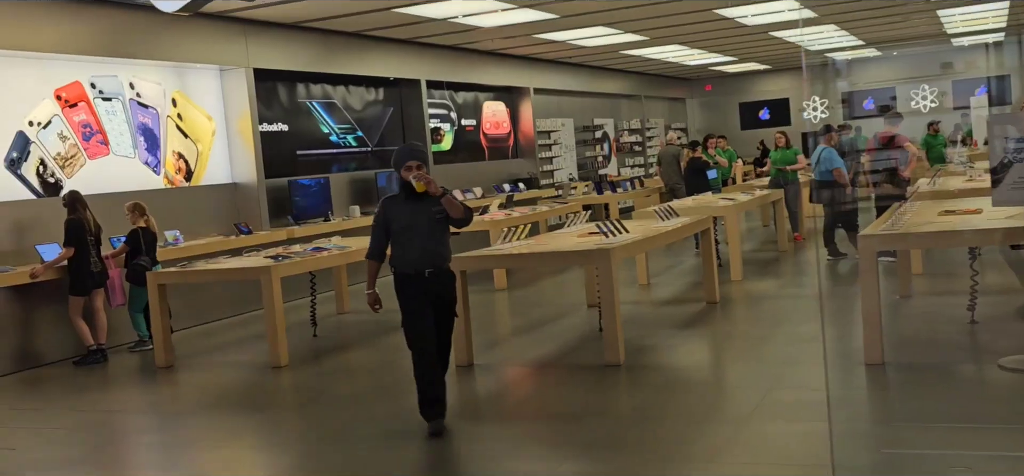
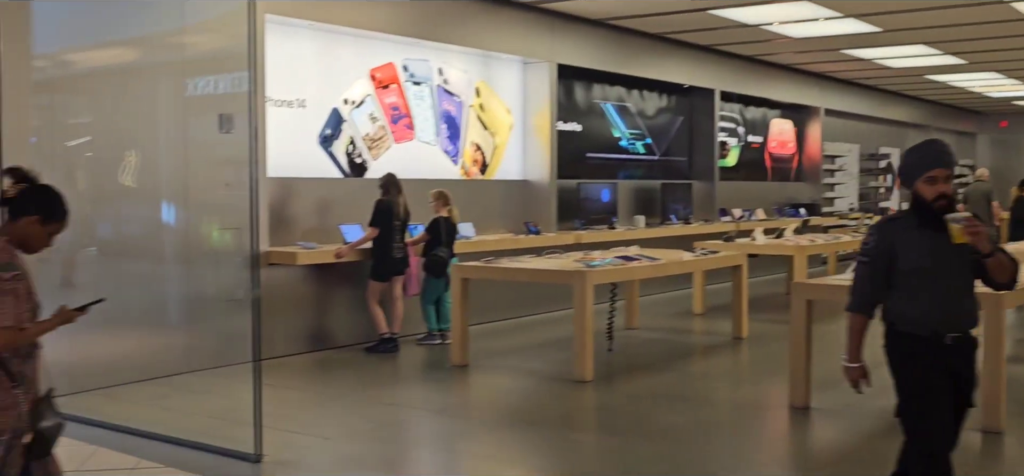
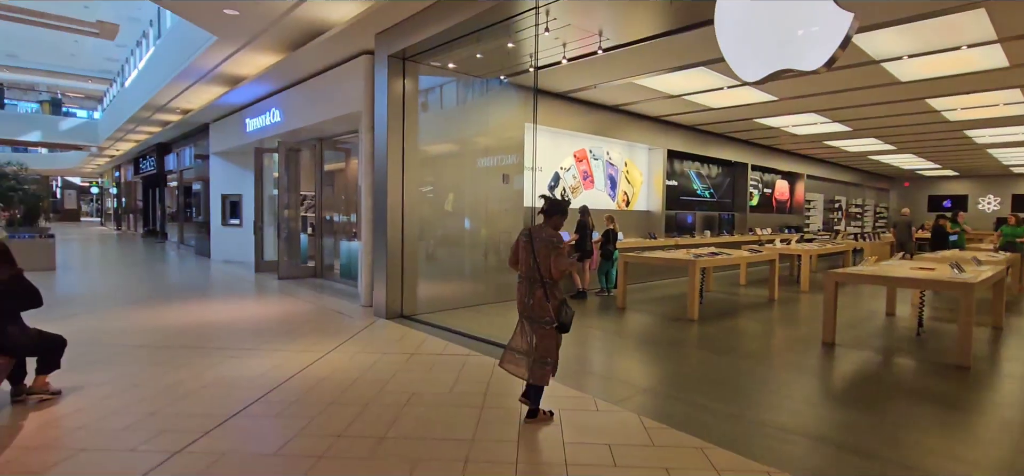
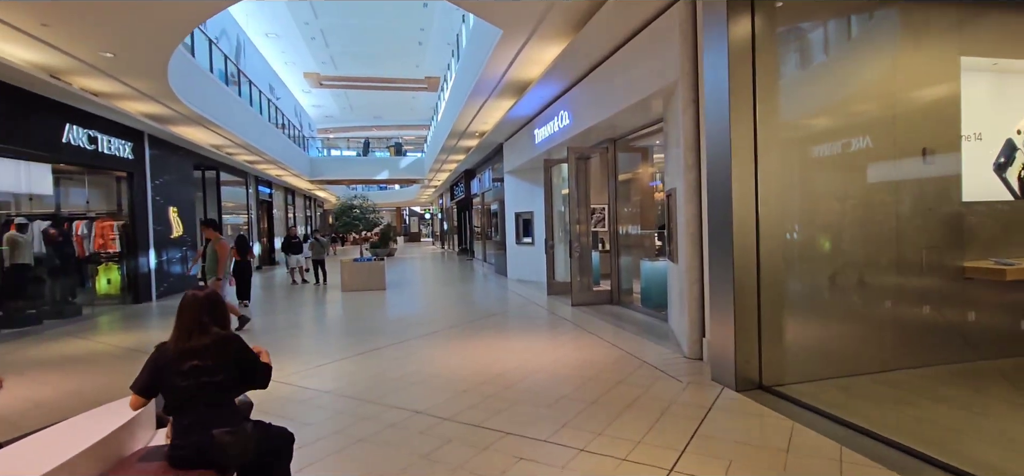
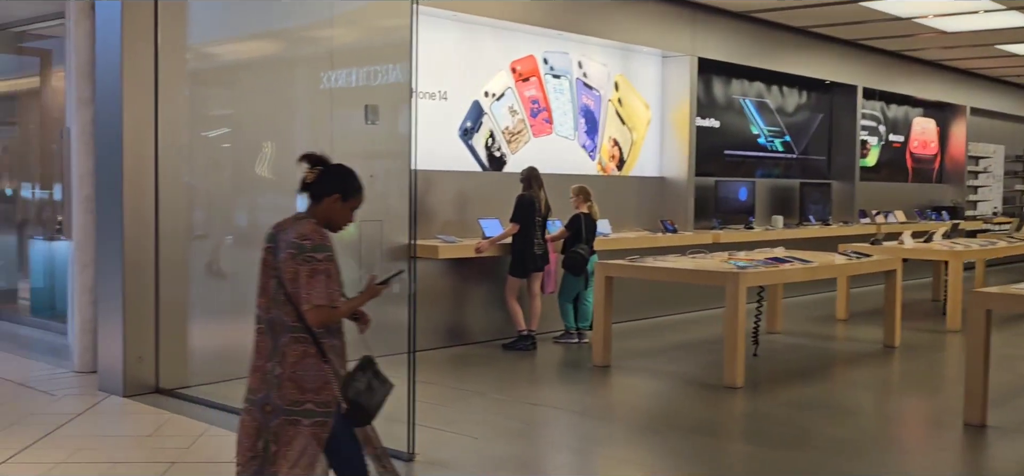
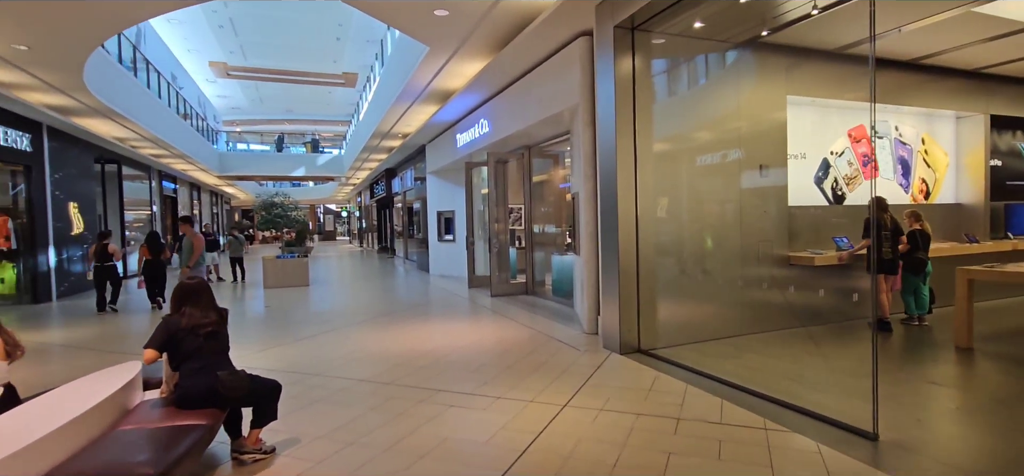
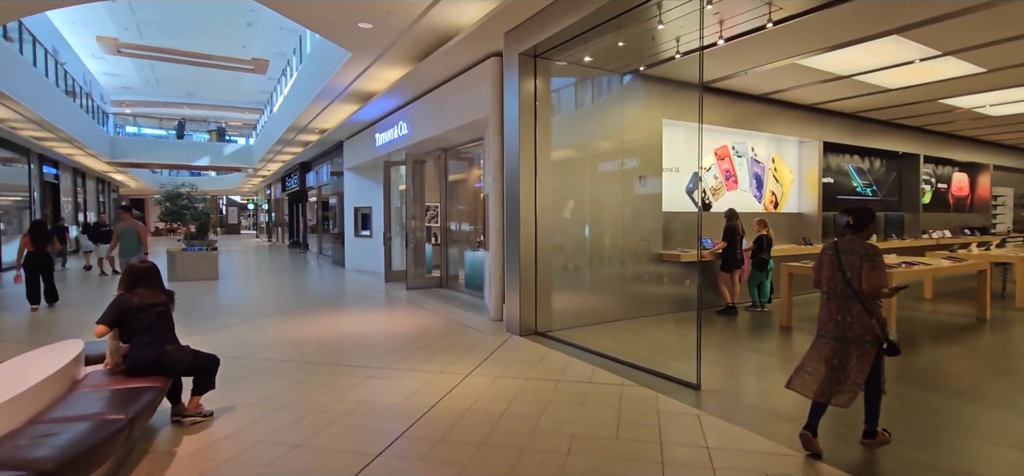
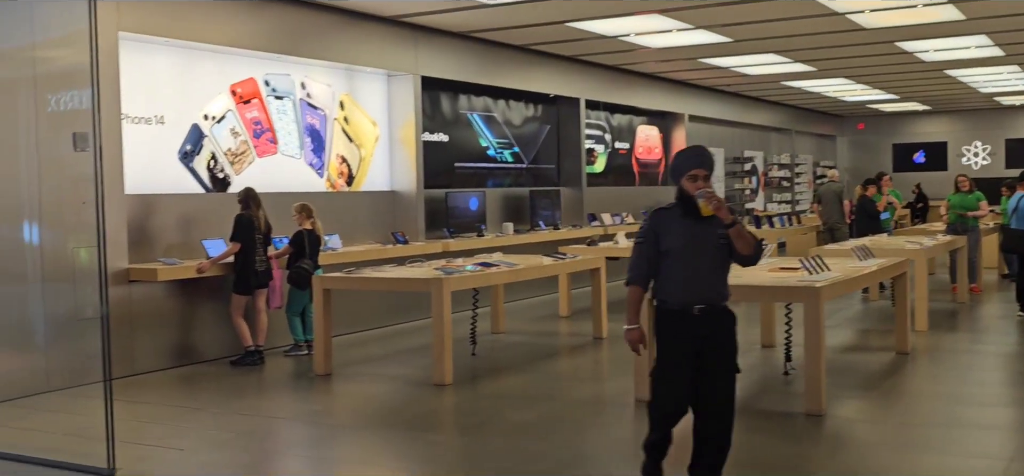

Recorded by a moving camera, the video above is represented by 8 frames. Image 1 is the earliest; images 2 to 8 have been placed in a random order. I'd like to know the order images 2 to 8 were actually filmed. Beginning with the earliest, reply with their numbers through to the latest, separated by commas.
8, 2, 5, 3, 7, 6, 4
